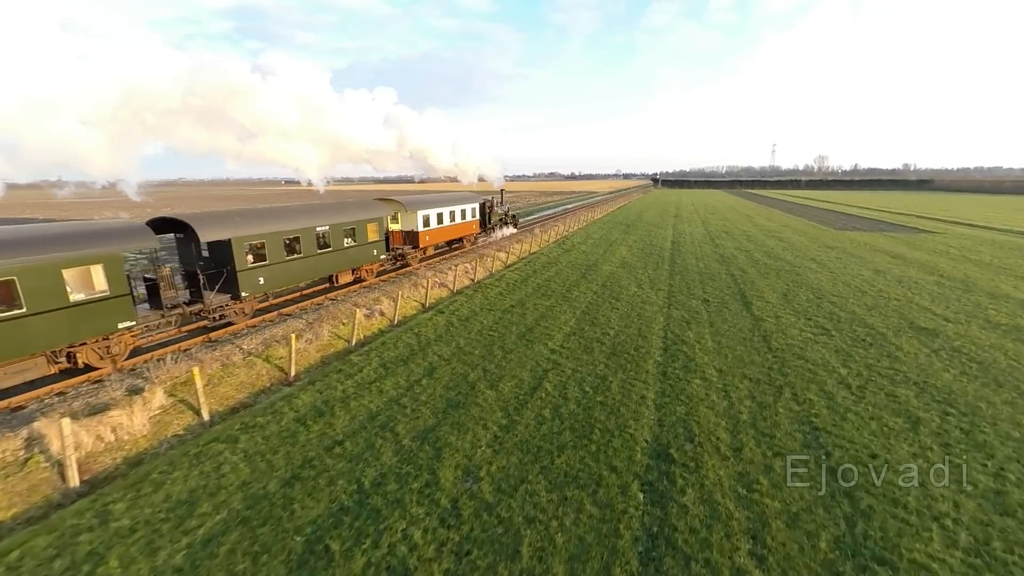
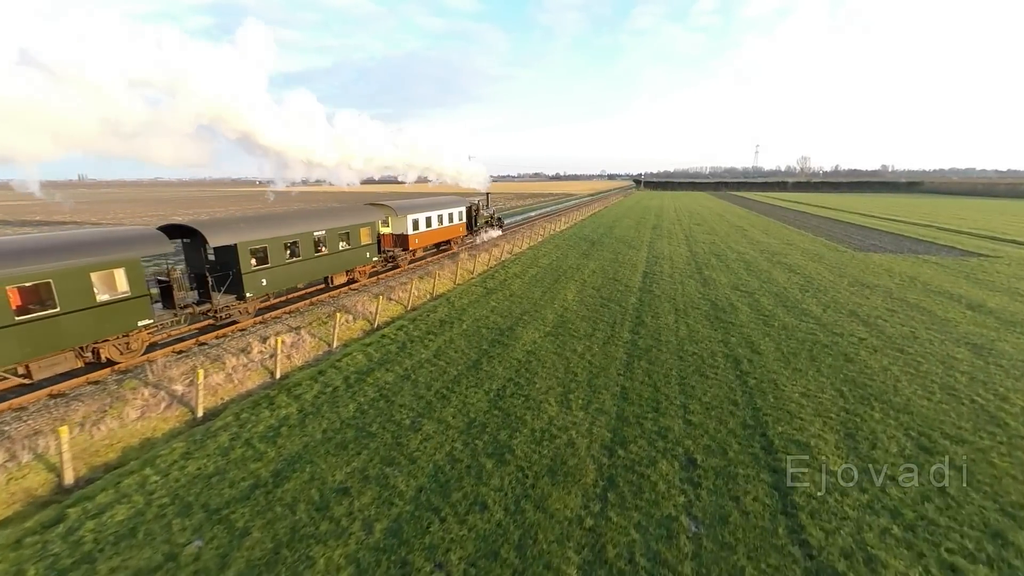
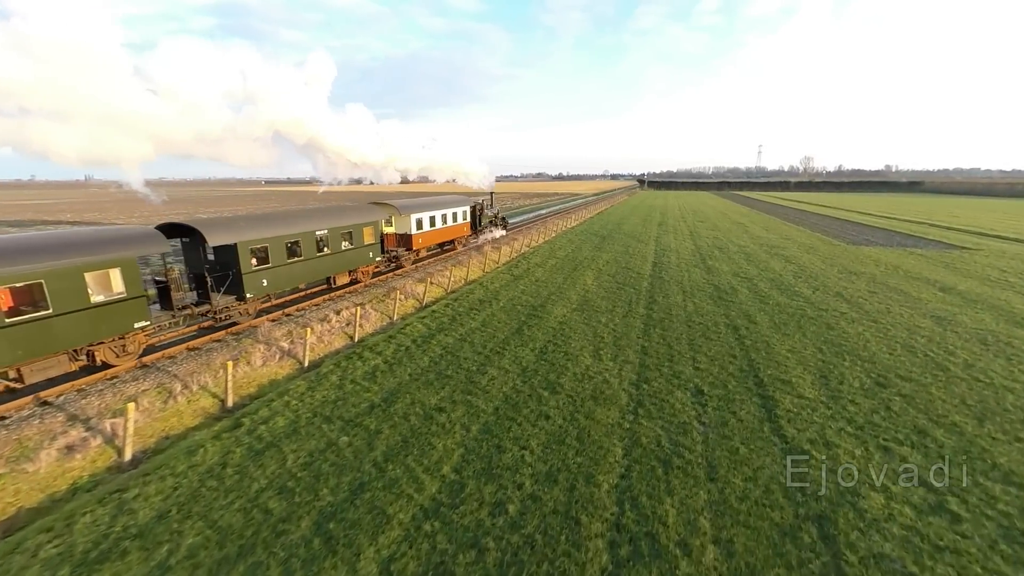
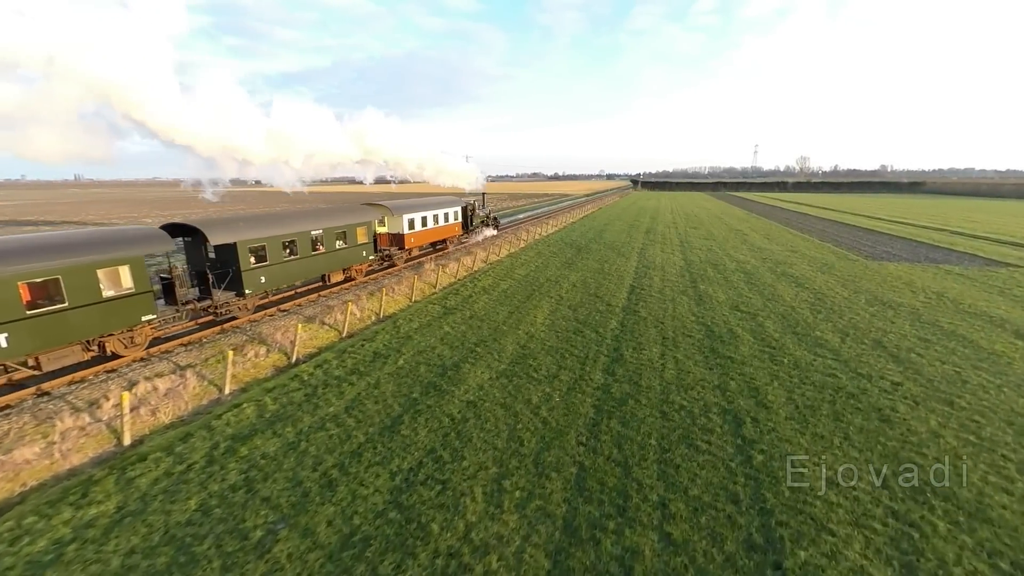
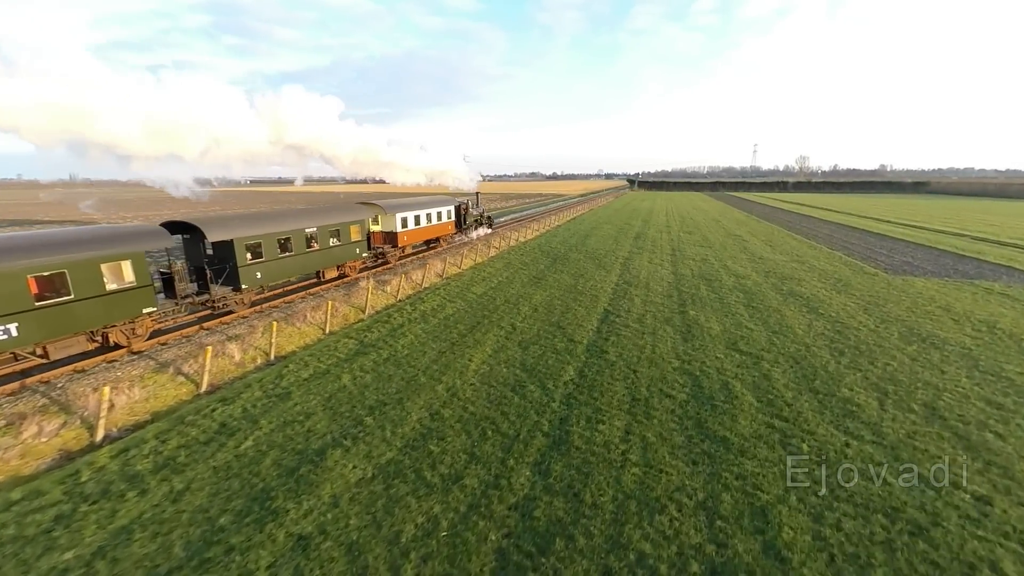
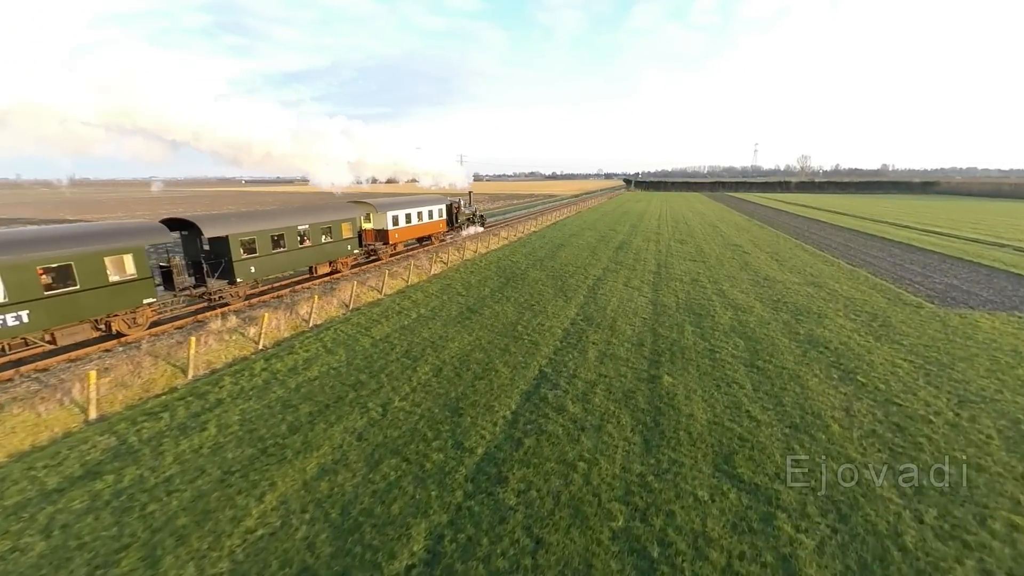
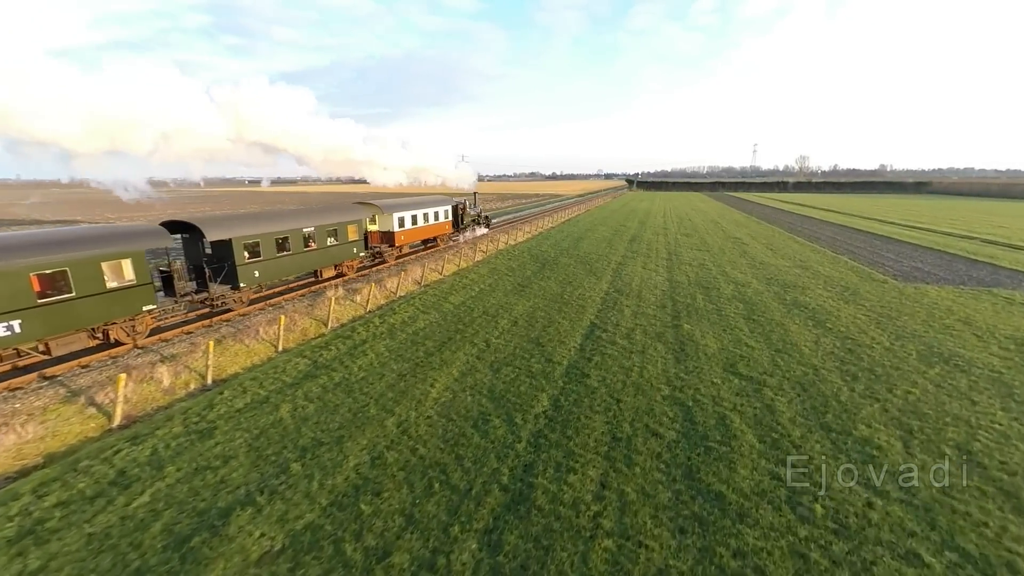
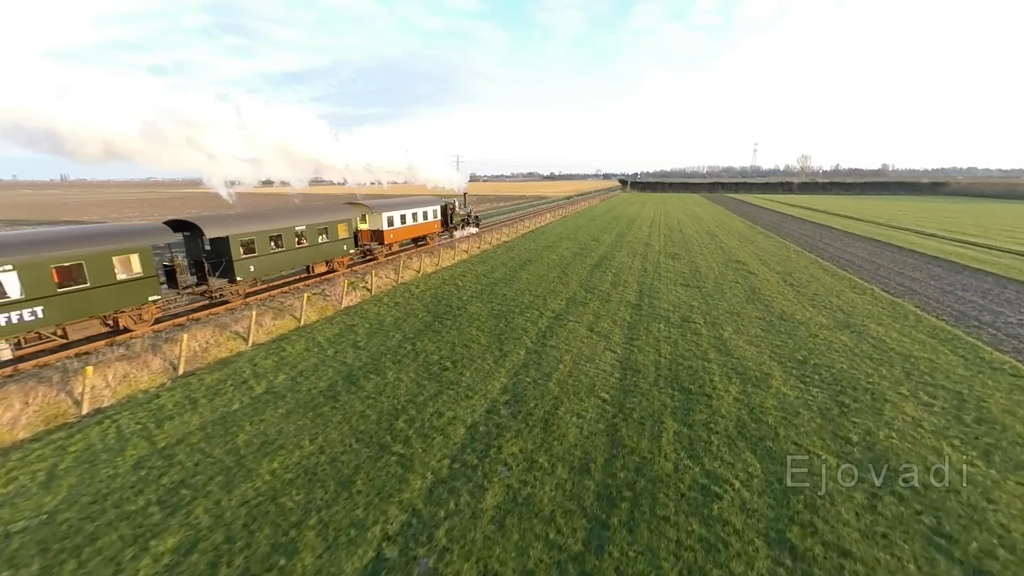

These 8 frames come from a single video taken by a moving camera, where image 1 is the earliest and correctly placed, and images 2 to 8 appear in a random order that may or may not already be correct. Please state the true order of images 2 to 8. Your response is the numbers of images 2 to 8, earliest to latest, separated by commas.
3, 2, 4, 5, 7, 6, 8
